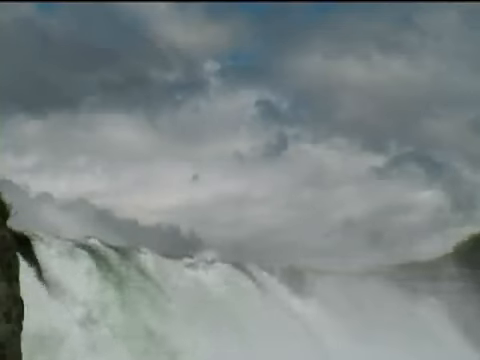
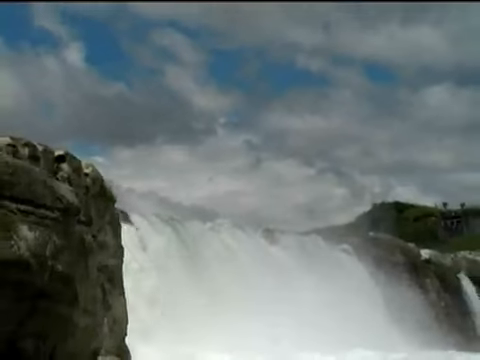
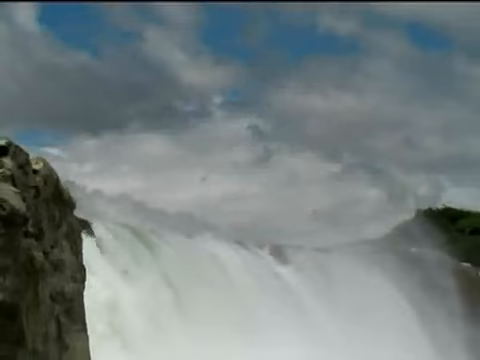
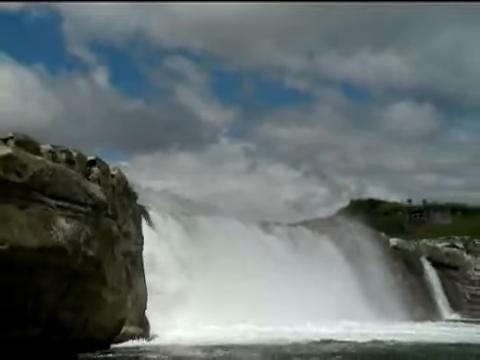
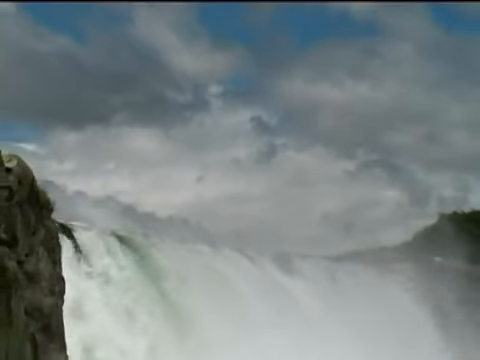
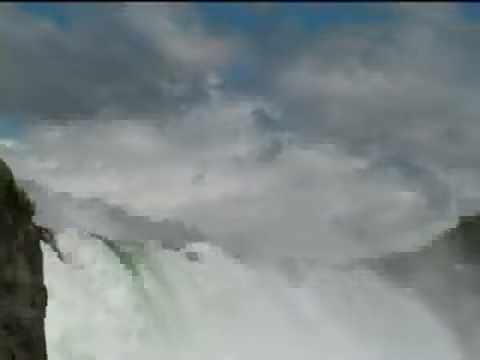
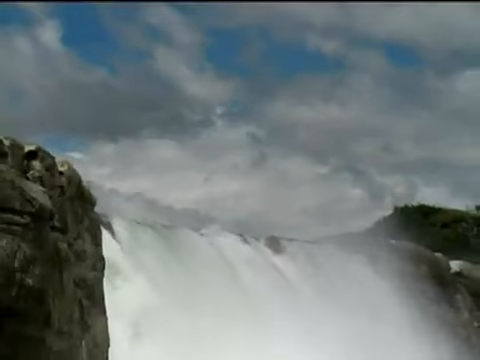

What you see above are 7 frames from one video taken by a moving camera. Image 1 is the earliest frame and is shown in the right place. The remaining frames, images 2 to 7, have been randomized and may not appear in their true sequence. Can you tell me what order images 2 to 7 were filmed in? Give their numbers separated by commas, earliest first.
6, 5, 3, 7, 2, 4
